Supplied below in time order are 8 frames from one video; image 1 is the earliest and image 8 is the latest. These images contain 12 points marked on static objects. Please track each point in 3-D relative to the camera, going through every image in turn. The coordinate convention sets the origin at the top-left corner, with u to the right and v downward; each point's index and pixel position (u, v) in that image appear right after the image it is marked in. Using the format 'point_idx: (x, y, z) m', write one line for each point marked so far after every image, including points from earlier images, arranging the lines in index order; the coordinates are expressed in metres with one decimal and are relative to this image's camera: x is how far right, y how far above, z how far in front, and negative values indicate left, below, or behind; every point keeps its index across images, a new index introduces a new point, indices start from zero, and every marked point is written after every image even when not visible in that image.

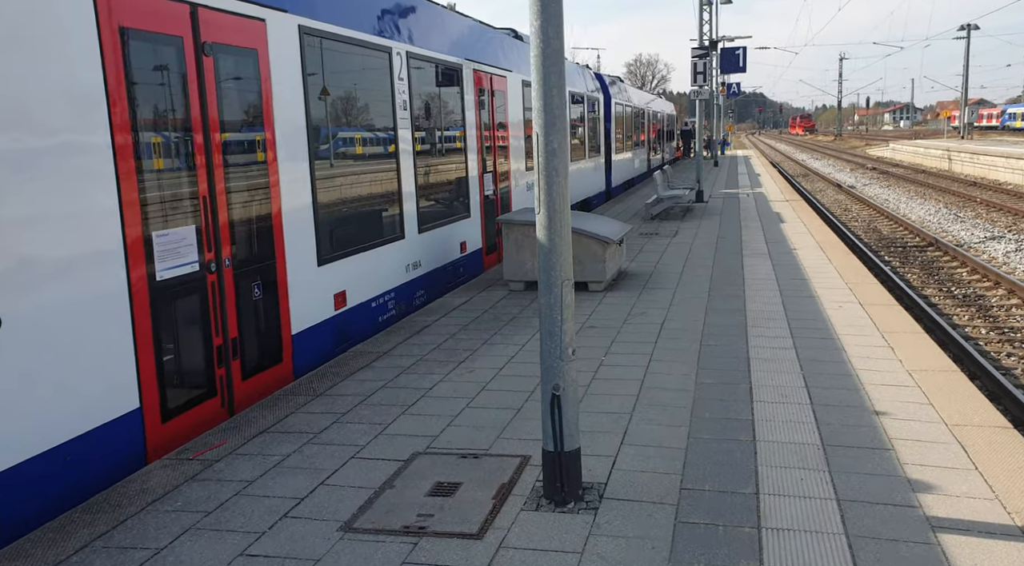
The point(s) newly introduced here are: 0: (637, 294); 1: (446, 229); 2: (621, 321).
0: (+1.2, -0.1, +8.8) m
1: (-0.7, +0.6, +10.1) m
2: (+0.9, -0.3, +7.5) m
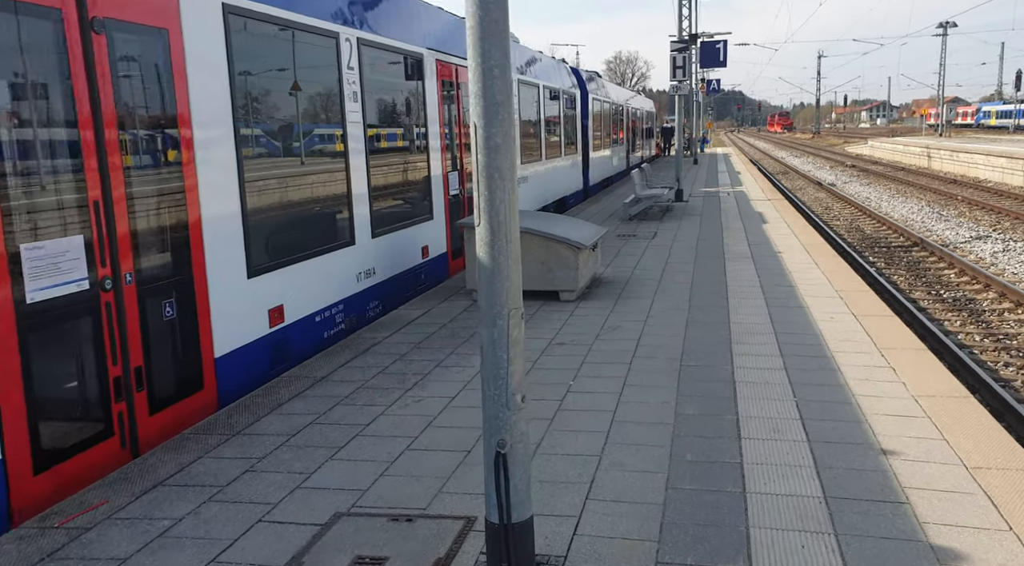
0: (+0.9, -0.2, +8.1) m
1: (-1.1, +0.5, +9.3) m
2: (+0.6, -0.4, +6.8) m
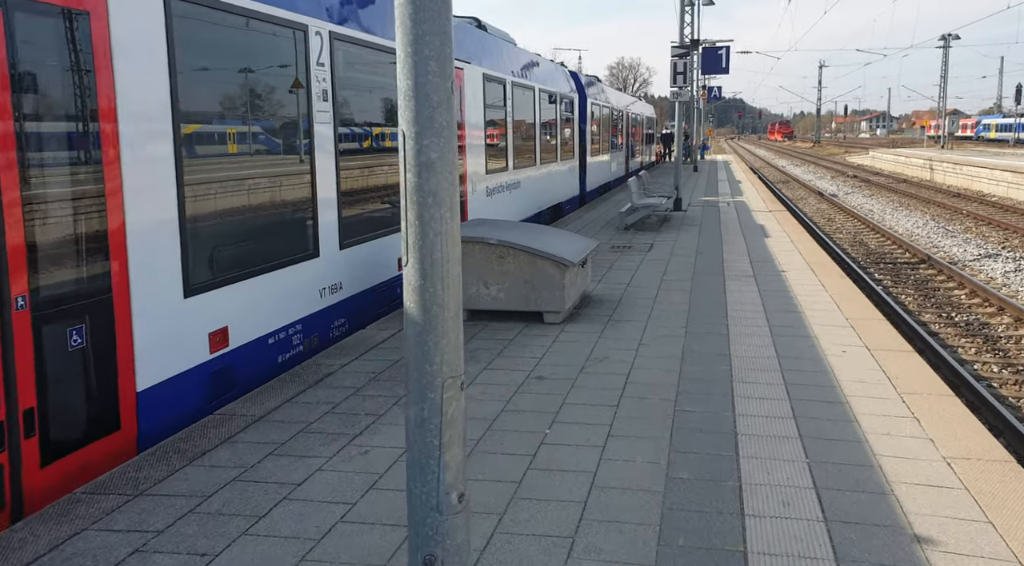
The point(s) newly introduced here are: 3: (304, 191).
0: (+0.7, -0.4, +7.3) m
1: (-1.2, +0.4, +8.5) m
2: (+0.4, -0.6, +6.0) m
3: (-1.6, +0.7, +7.1) m
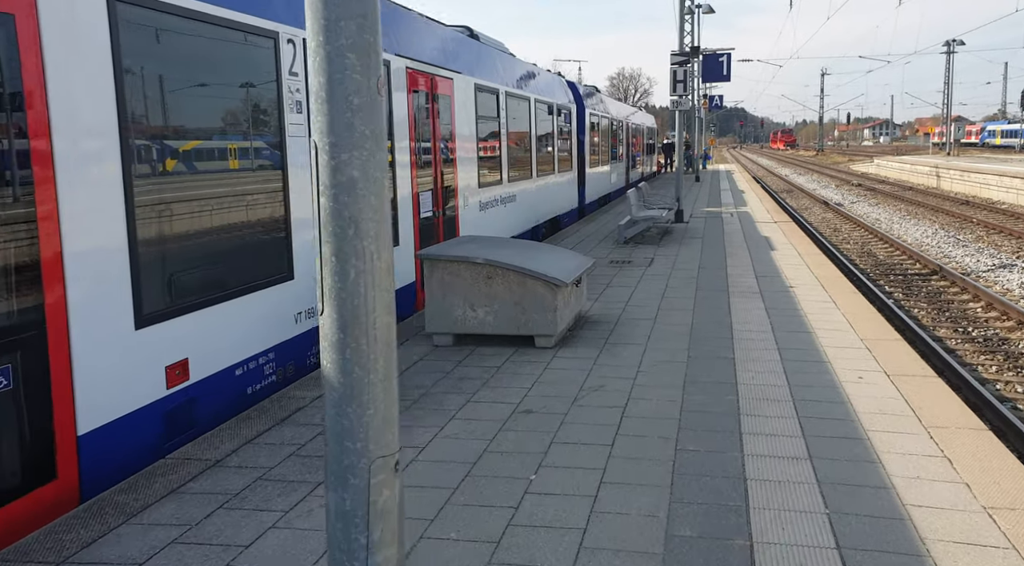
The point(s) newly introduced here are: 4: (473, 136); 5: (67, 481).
0: (+0.6, -0.5, +6.8) m
1: (-1.3, +0.2, +8.0) m
2: (+0.3, -0.7, +5.5) m
3: (-1.7, +0.5, +6.6) m
4: (-0.5, +1.9, +11.9) m
5: (-2.2, -1.0, +4.5) m
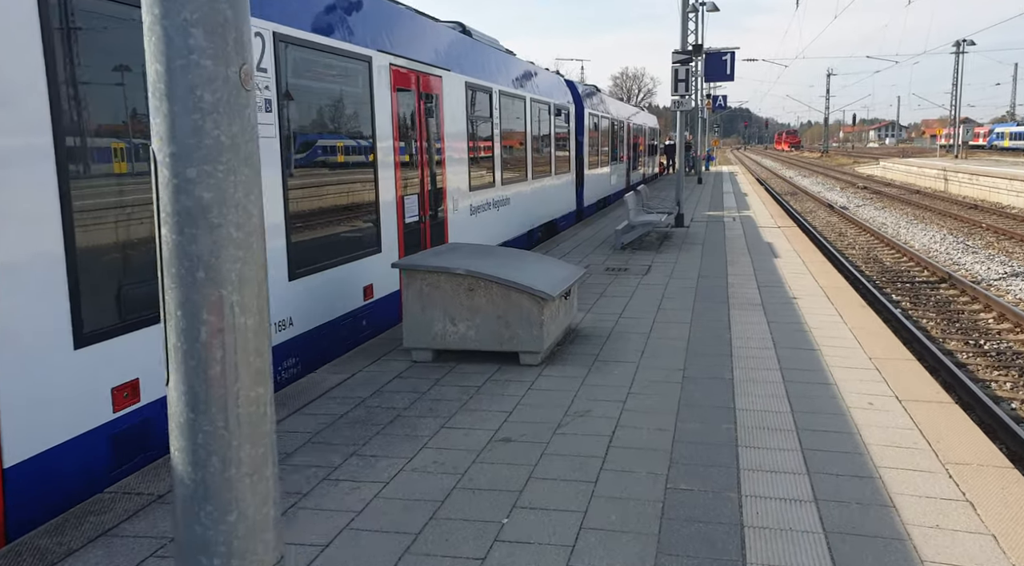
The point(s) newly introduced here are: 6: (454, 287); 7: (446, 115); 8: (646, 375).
0: (+0.5, -0.6, +6.3) m
1: (-1.4, +0.1, +7.6) m
2: (+0.2, -0.8, +5.0) m
3: (-1.8, +0.5, +6.1) m
4: (-0.6, +1.8, +11.4) m
5: (-2.3, -1.1, +4.0) m
6: (-0.4, 0.0, +6.4) m
7: (-0.8, +2.0, +10.6) m
8: (+0.9, -0.6, +6.2) m
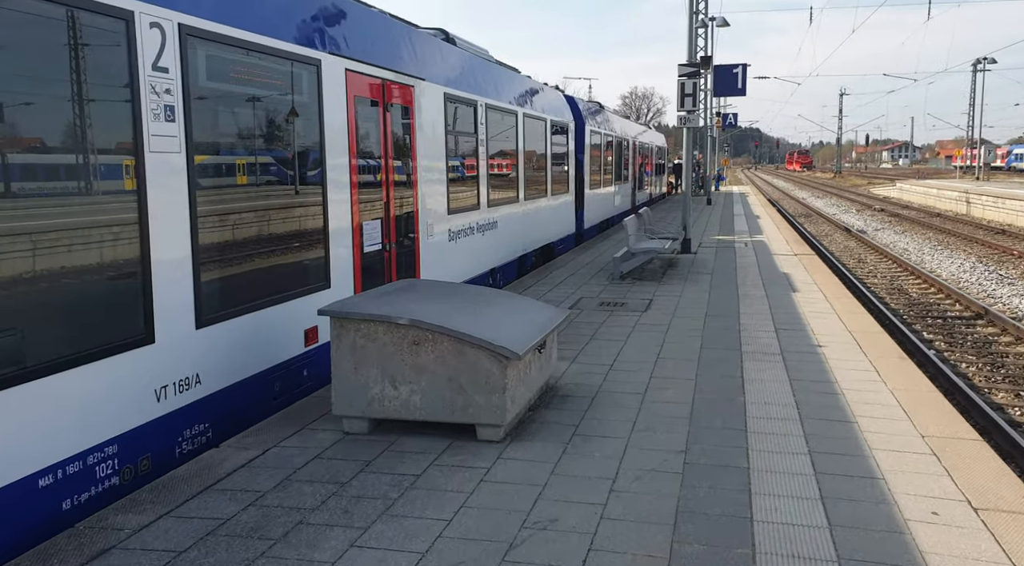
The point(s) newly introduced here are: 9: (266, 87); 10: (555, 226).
0: (+0.3, -0.9, +5.0) m
1: (-1.7, -0.2, +6.3) m
2: (-0.1, -1.1, +3.7) m
3: (-2.1, +0.2, +4.8) m
4: (-0.8, +1.4, +10.1) m
5: (-2.6, -1.3, +2.7) m
6: (-0.7, -0.3, +5.1) m
7: (-1.0, +1.6, +9.3) m
8: (+0.7, -0.9, +4.9) m
9: (-1.7, +1.3, +6.2) m
10: (+0.8, +1.0, +16.0) m
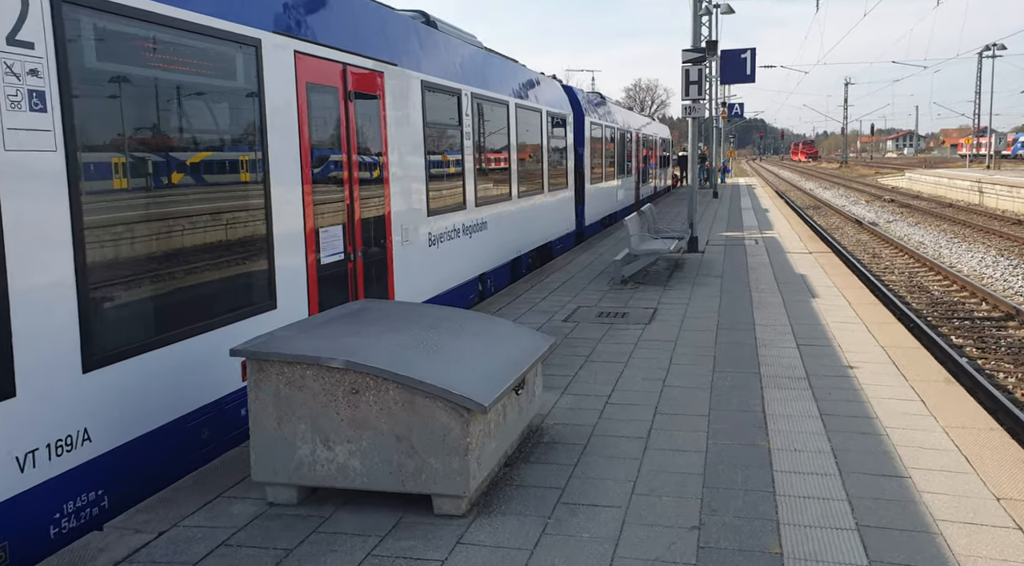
0: (+0.1, -1.1, +3.9) m
1: (-1.8, -0.4, +5.2) m
2: (-0.2, -1.2, +2.6) m
3: (-2.2, 0.0, +3.7) m
4: (-0.9, +1.3, +9.0) m
5: (-2.8, -1.5, +1.6) m
6: (-0.8, -0.5, +4.0) m
7: (-1.1, +1.5, +8.2) m
8: (+0.5, -1.1, +3.8) m
9: (-1.8, +1.2, +5.1) m
10: (+0.6, +1.0, +14.9) m
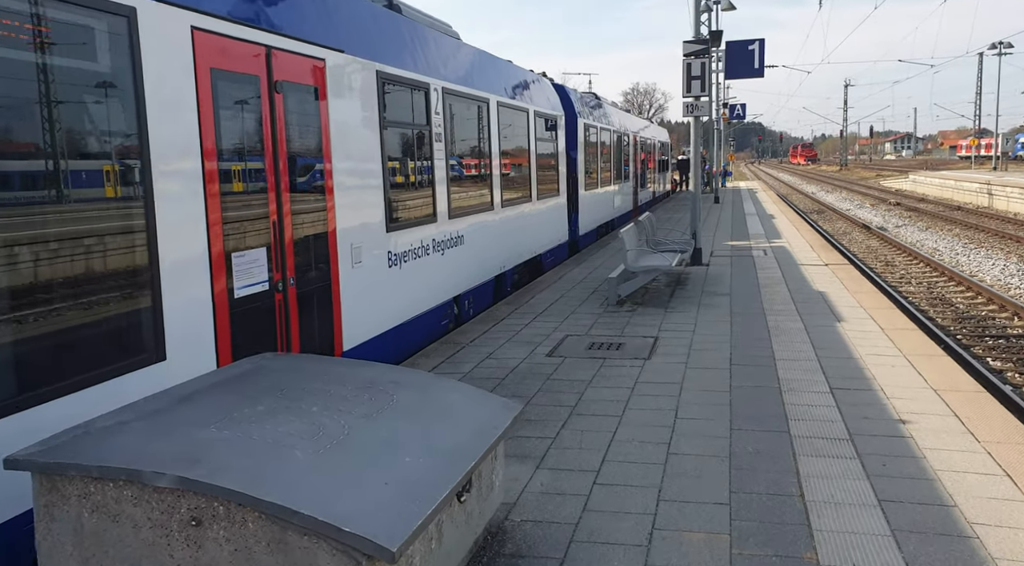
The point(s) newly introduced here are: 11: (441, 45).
0: (-0.1, -1.3, +2.5) m
1: (-2.0, -0.6, +3.8) m
2: (-0.4, -1.4, +1.2) m
3: (-2.4, -0.2, +2.3) m
4: (-1.1, +1.1, +7.7) m
5: (-3.0, -1.7, +0.2) m
6: (-1.0, -0.7, +2.6) m
7: (-1.3, +1.2, +6.9) m
8: (+0.3, -1.3, +2.4) m
9: (-2.1, +1.0, +3.7) m
10: (+0.4, +0.7, +13.5) m
11: (-0.7, +2.5, +9.3) m
